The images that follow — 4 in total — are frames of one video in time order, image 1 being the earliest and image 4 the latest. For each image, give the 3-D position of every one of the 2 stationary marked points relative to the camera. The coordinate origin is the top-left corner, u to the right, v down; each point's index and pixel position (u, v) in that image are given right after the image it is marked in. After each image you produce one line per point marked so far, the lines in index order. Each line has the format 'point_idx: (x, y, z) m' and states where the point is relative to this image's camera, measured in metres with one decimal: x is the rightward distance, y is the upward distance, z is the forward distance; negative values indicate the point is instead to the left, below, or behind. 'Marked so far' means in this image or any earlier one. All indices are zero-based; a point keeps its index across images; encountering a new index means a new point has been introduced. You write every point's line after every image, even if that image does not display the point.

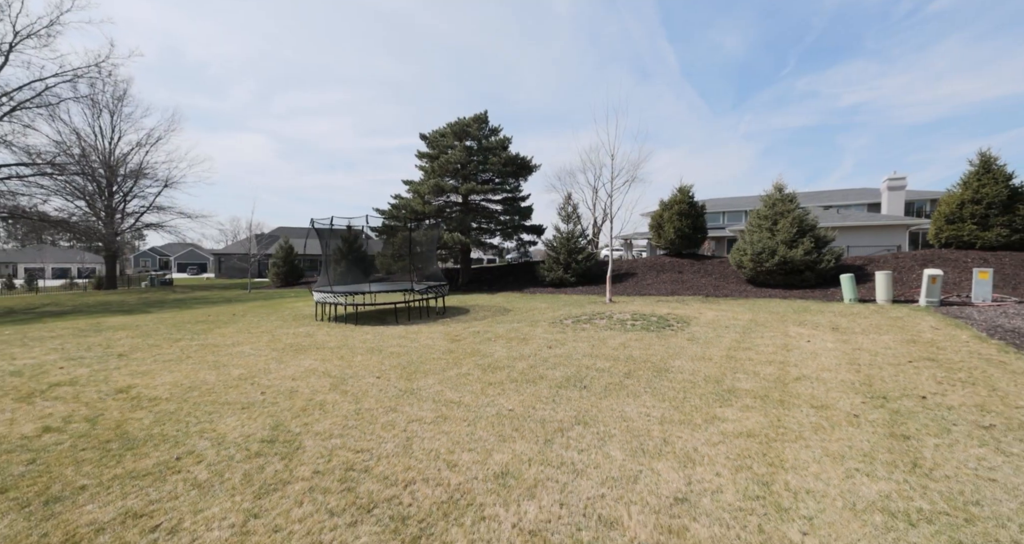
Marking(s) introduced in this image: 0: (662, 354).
0: (+2.0, -1.1, +5.5) m
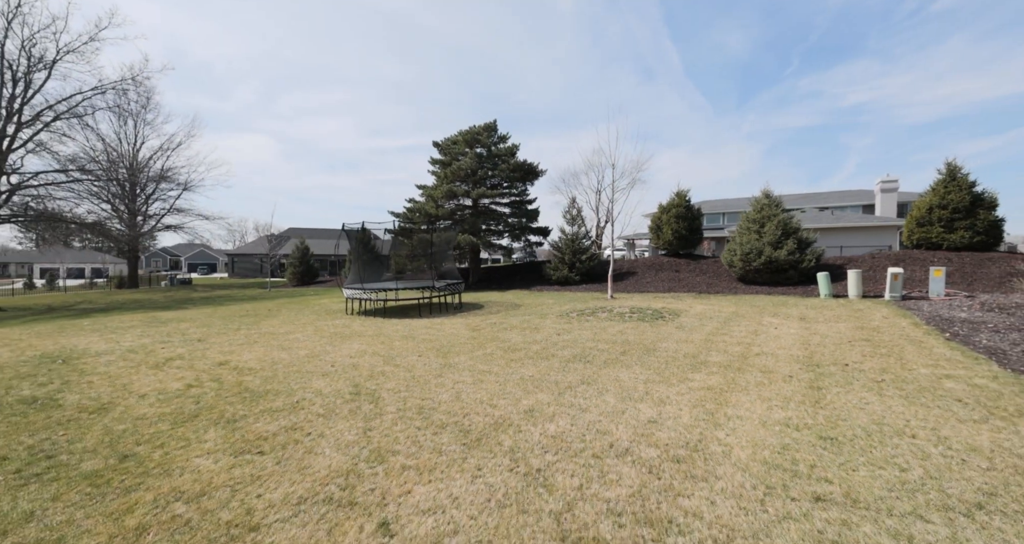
0: (+2.2, -1.0, +6.6) m
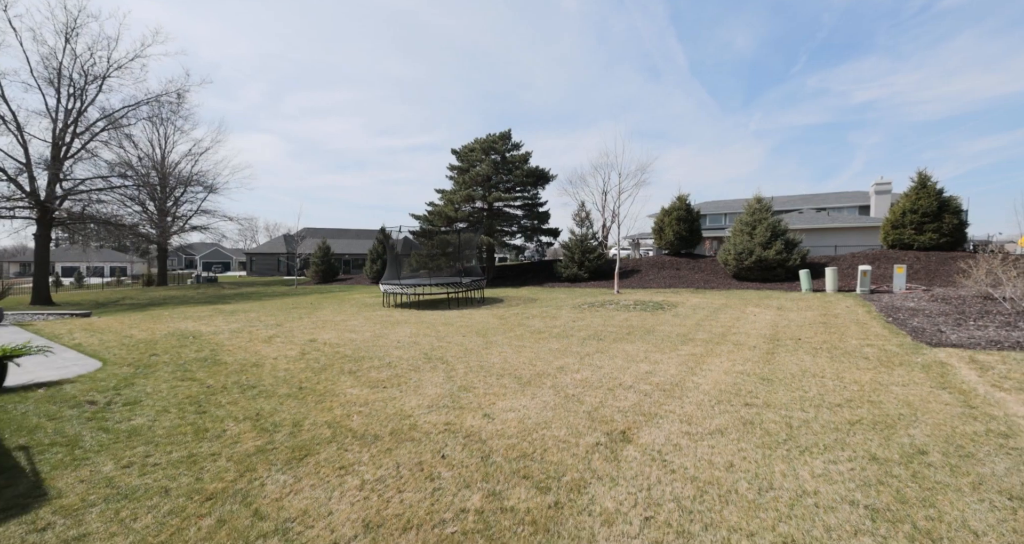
0: (+2.7, -1.0, +8.1) m
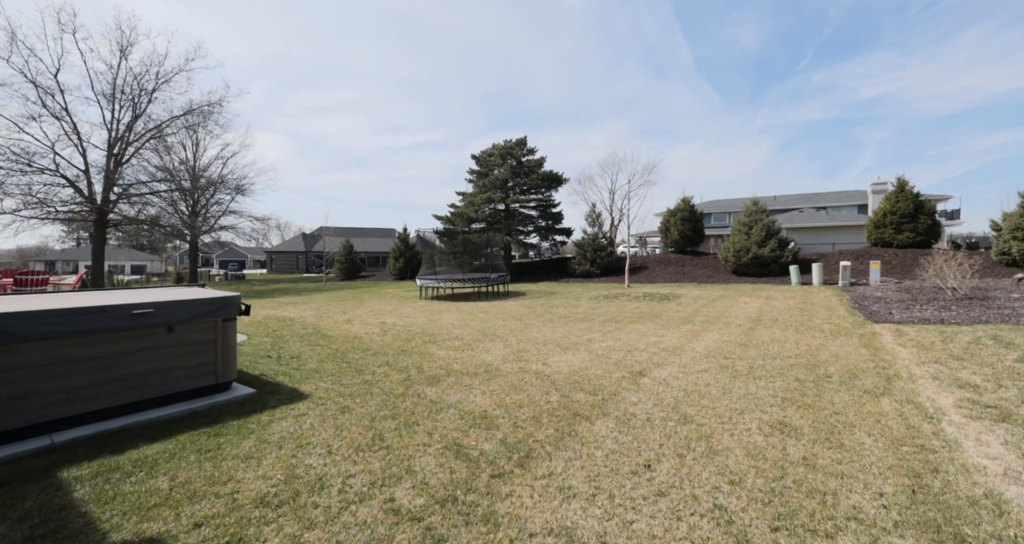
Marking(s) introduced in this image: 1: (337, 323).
0: (+3.3, -0.9, +9.6) m
1: (-3.4, -1.0, +8.2) m
